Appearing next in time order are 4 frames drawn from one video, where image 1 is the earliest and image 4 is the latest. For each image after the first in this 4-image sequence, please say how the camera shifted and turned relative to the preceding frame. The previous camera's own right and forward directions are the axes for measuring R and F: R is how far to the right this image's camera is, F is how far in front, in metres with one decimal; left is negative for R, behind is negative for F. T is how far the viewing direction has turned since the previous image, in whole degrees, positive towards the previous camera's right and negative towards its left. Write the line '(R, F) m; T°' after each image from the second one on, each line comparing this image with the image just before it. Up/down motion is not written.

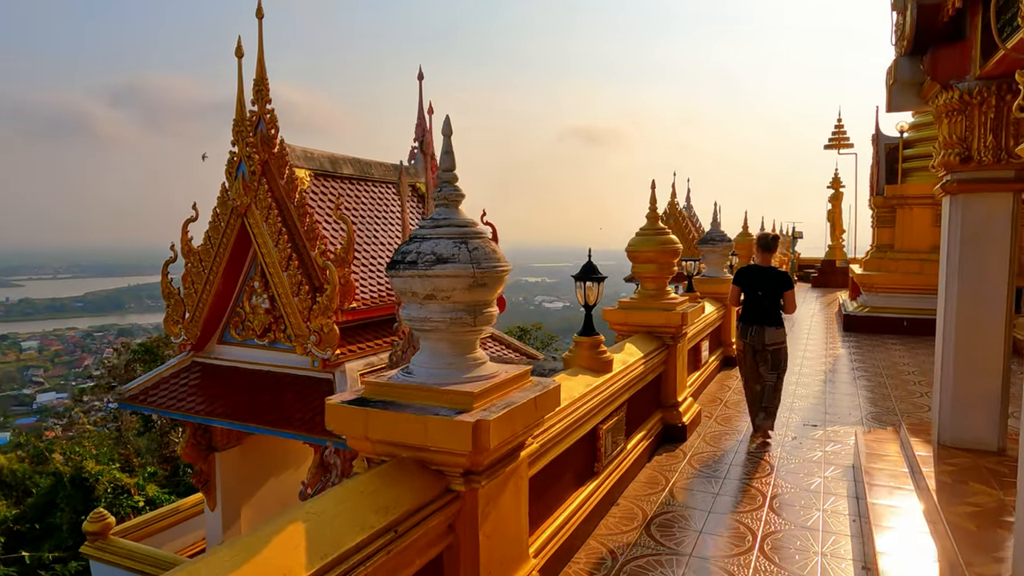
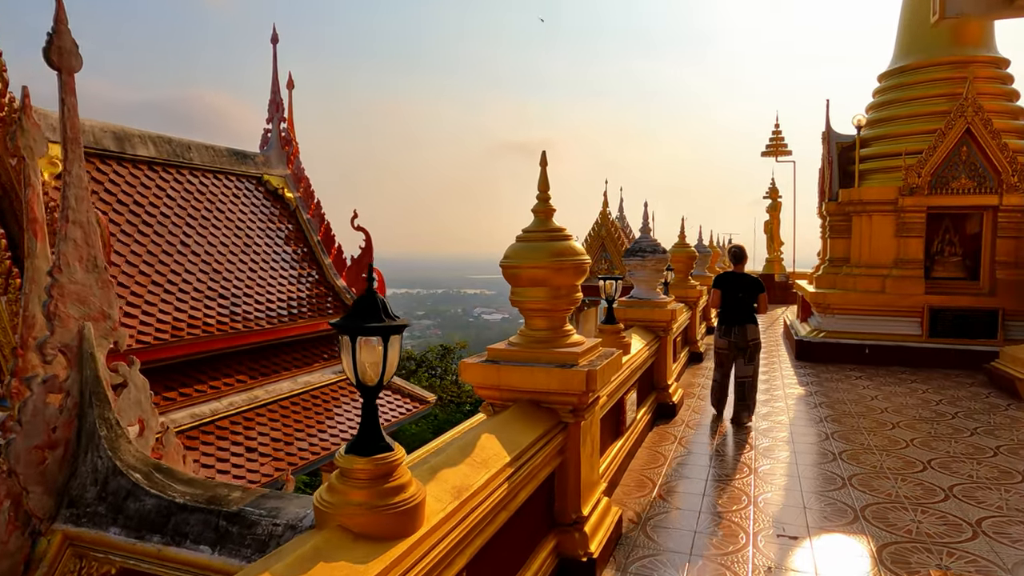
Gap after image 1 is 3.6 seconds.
(+0.6, +2.0) m; +5°
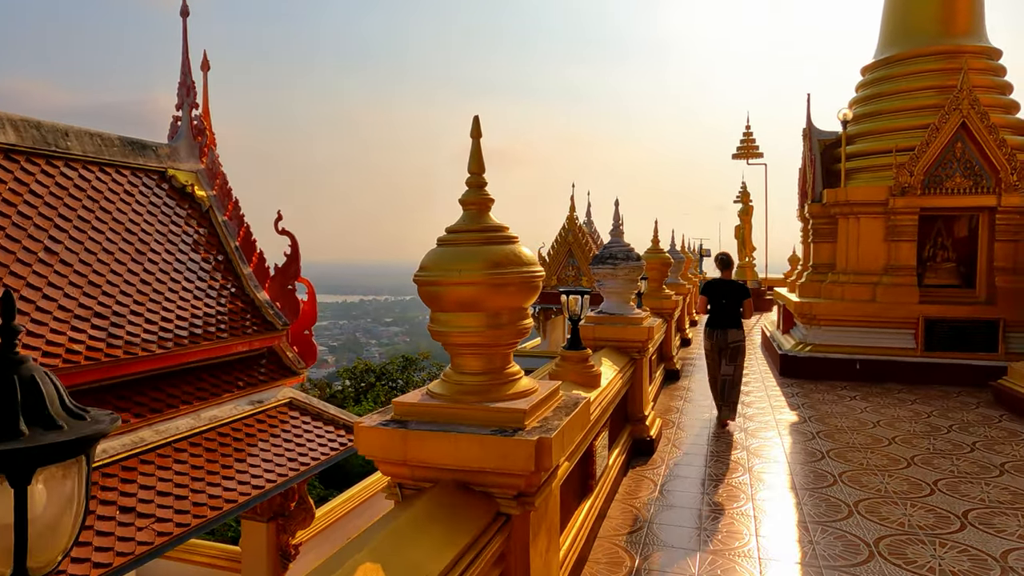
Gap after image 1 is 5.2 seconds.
(+0.2, +0.9) m; +3°
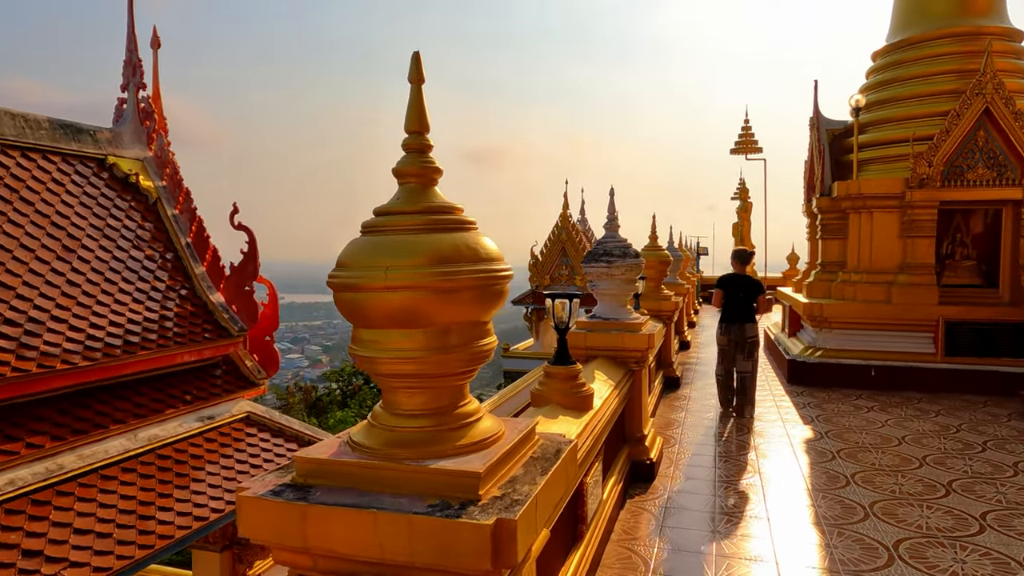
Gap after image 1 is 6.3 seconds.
(+0.1, +0.6) m; 0°
